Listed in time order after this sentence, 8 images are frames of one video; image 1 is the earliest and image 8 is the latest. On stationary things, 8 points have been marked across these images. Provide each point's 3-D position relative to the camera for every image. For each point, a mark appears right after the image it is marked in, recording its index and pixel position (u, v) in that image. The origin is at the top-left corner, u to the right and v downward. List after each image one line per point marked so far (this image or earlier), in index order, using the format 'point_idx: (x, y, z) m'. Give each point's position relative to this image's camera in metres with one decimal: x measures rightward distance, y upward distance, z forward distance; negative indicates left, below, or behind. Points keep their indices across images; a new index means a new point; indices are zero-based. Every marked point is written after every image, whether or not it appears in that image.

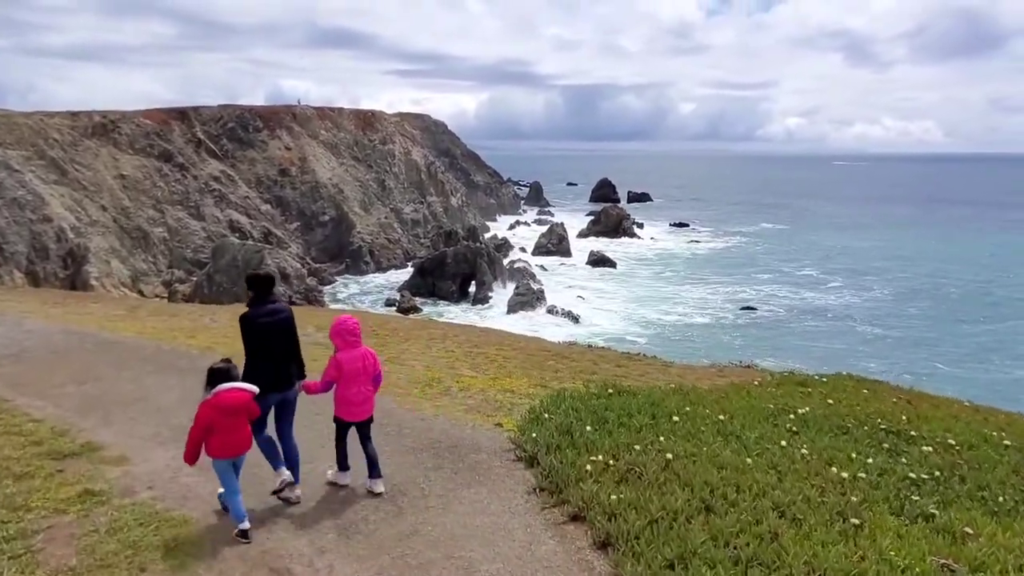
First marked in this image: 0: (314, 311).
0: (-4.8, -0.8, +17.9) m
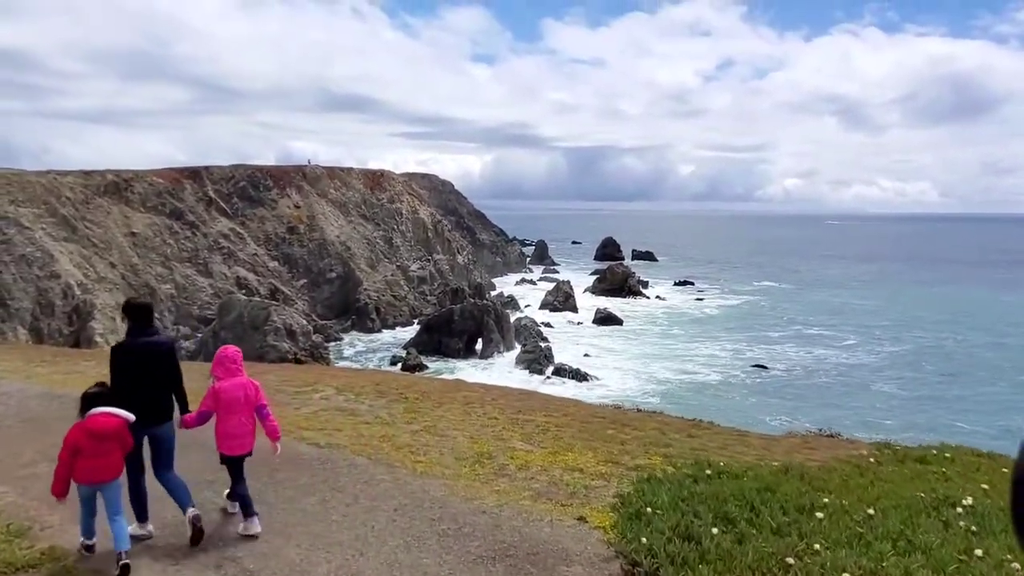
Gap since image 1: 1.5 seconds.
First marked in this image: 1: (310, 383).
0: (-4.2, -2.0, +16.6) m
1: (-3.6, -2.0, +14.3) m
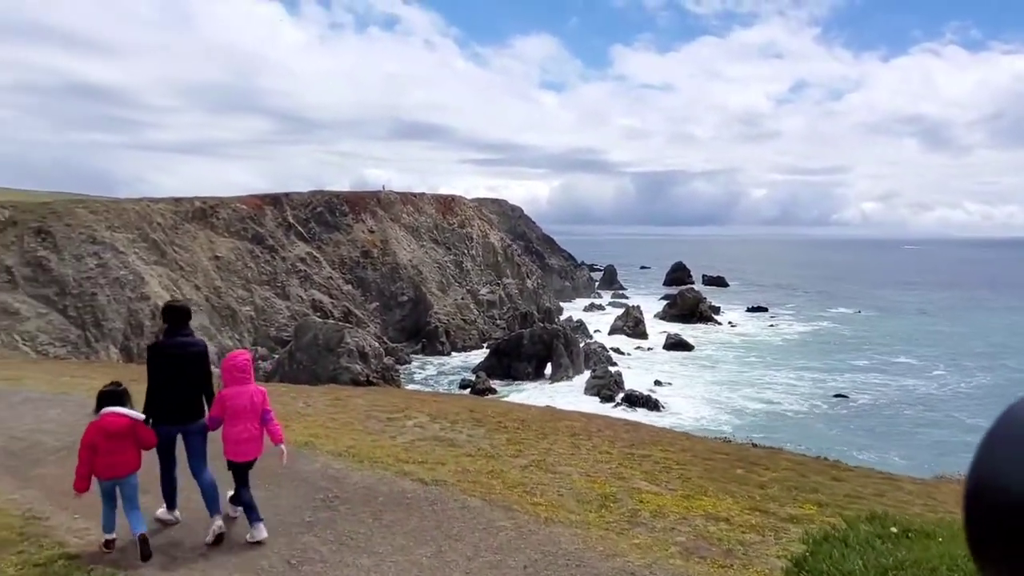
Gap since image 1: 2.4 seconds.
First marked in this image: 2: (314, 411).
0: (-2.3, -2.5, +16.0) m
1: (-1.9, -2.4, +13.7) m
2: (-3.5, -2.3, +13.1) m
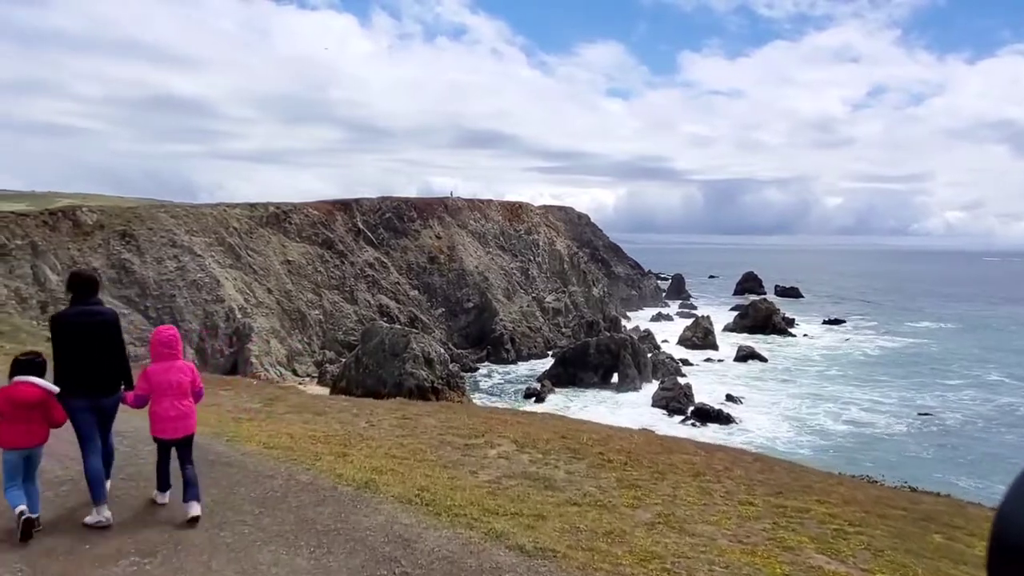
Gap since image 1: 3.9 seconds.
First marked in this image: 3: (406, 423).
0: (-0.7, -2.5, +14.6) m
1: (-0.5, -2.4, +12.2) m
2: (-2.1, -2.3, +11.7) m
3: (-1.9, -2.4, +13.3) m
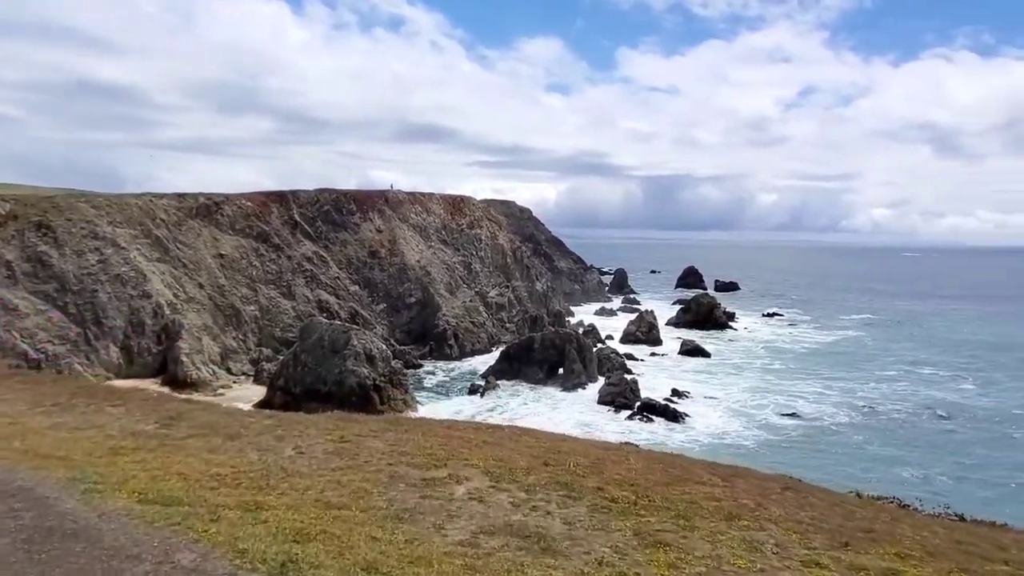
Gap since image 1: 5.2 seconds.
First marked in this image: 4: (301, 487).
0: (-1.2, -2.4, +11.9) m
1: (-0.9, -2.3, +9.6) m
2: (-2.5, -2.2, +9.0) m
3: (-2.4, -2.3, +10.6) m
4: (-2.2, -2.1, +8.0) m
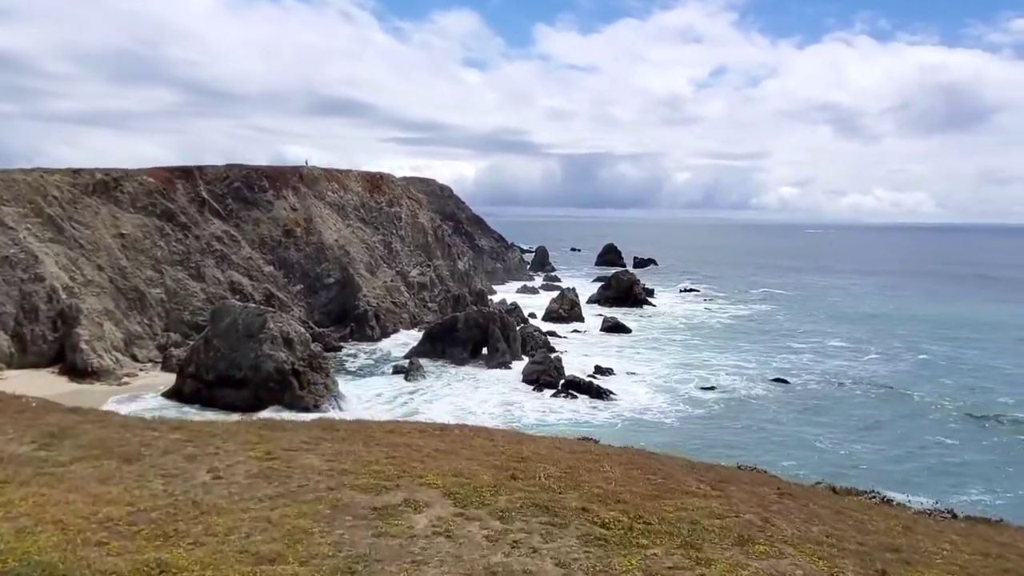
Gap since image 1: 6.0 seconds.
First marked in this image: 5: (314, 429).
0: (-1.8, -2.2, +10.2) m
1: (-1.3, -2.1, +7.9) m
2: (-2.7, -2.1, +7.2) m
3: (-2.8, -2.1, +8.8) m
4: (-2.4, -2.1, +6.2) m
5: (-2.9, -2.1, +11.4) m
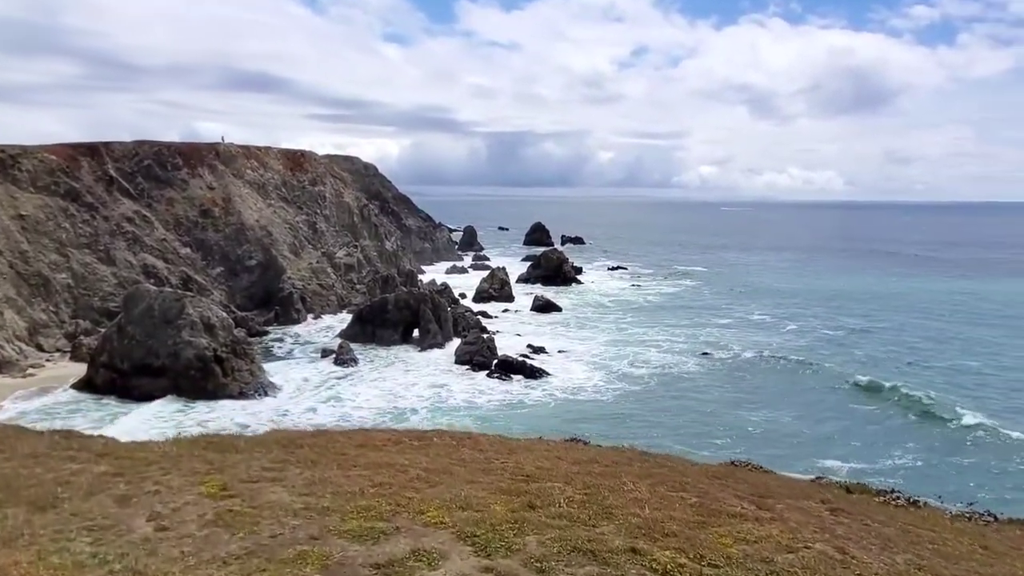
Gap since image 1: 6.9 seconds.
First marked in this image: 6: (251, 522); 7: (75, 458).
0: (-1.7, -2.1, +8.5) m
1: (-0.9, -2.1, +6.2) m
2: (-2.4, -2.1, +5.4) m
3: (-2.6, -2.1, +7.0) m
4: (-1.9, -2.1, +4.4) m
5: (-3.0, -2.0, +9.5) m
6: (-2.4, -2.1, +6.8) m
7: (-5.0, -1.9, +8.6) m
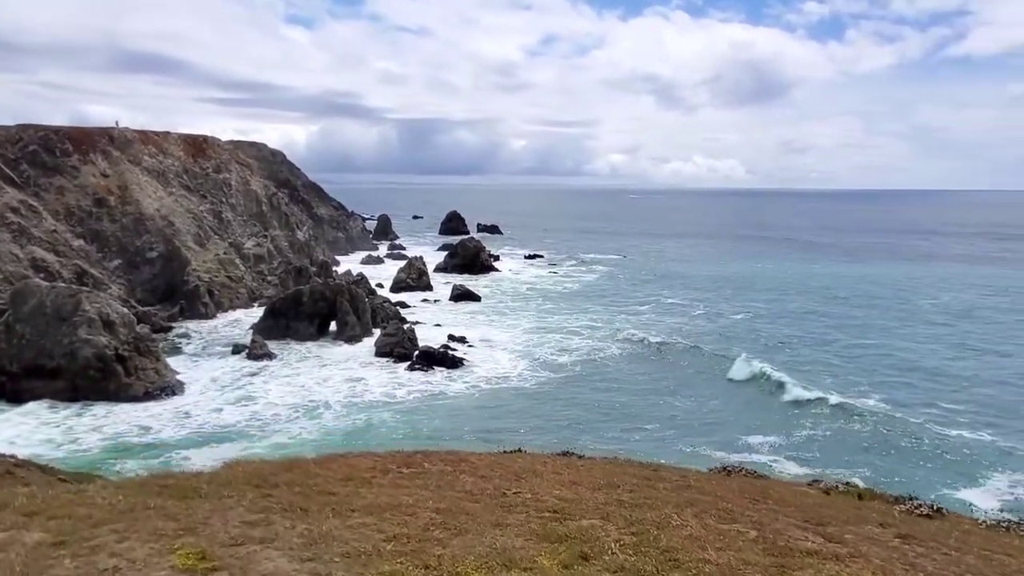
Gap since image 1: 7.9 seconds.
0: (-1.4, -2.2, +7.0) m
1: (-0.4, -2.2, +4.9) m
2: (-1.7, -2.2, +3.9) m
3: (-2.0, -2.2, +5.4) m
4: (-1.1, -2.3, +3.0) m
5: (-2.7, -2.1, +7.9) m
6: (-1.8, -2.2, +5.2) m
7: (-4.6, -2.1, +6.8) m
